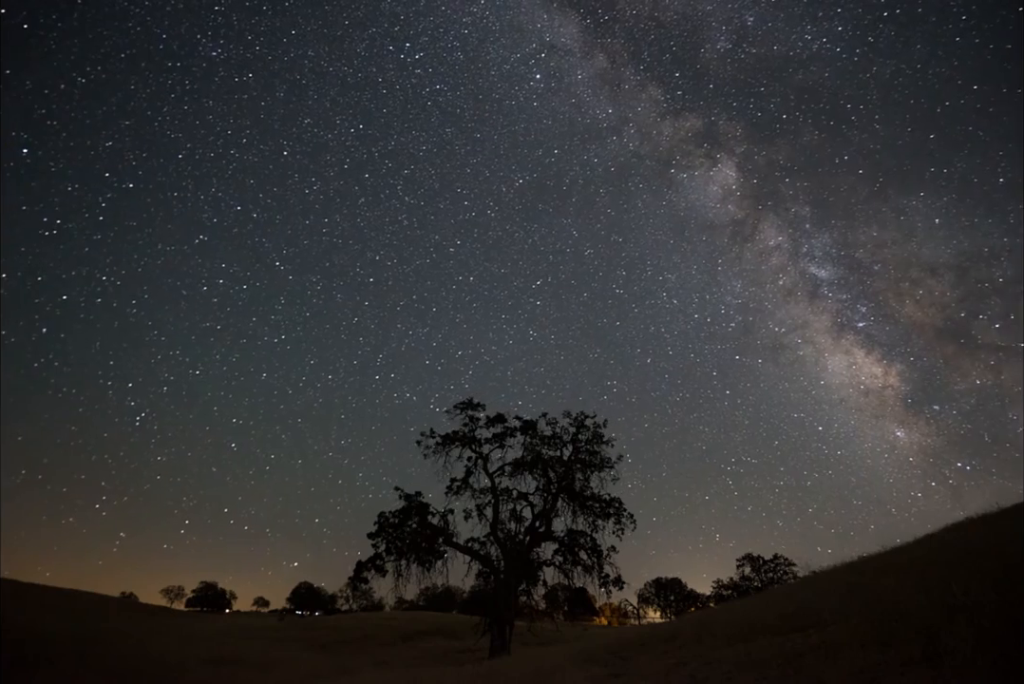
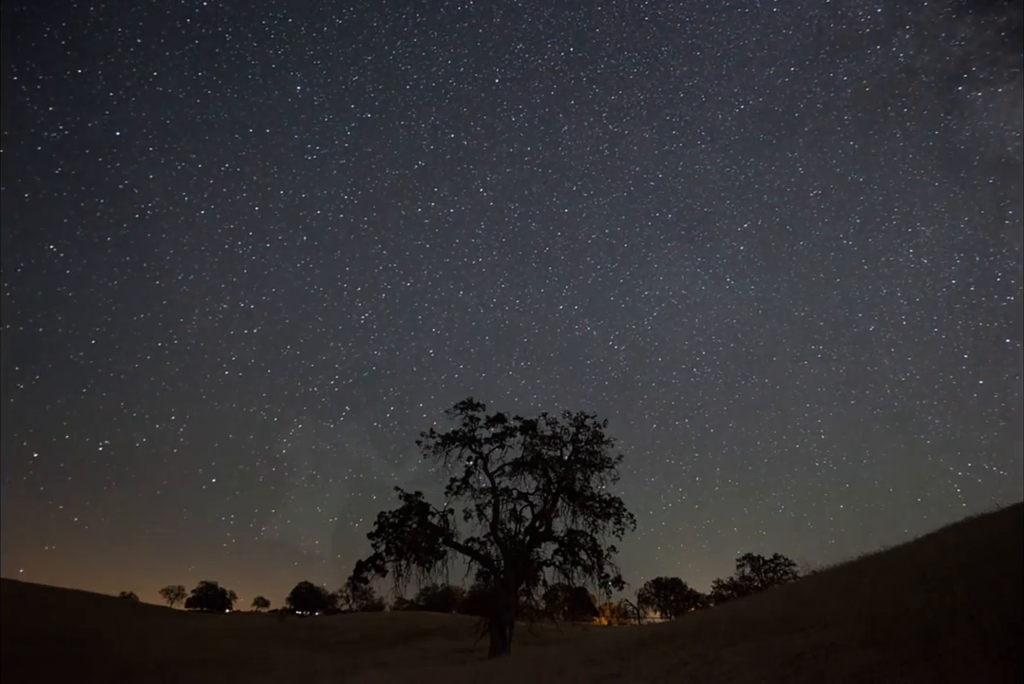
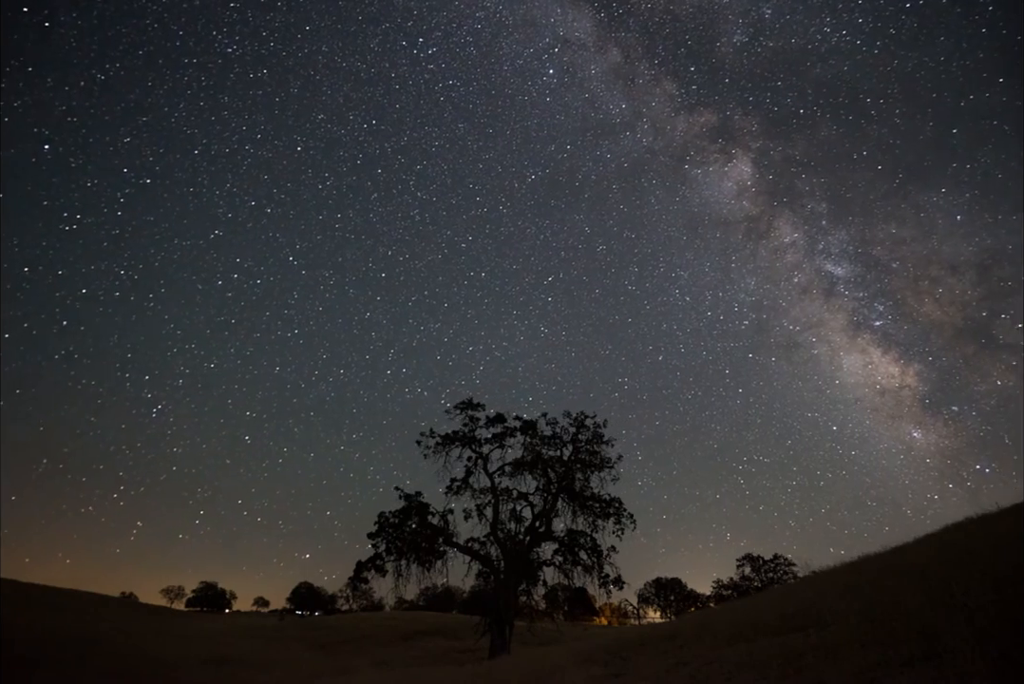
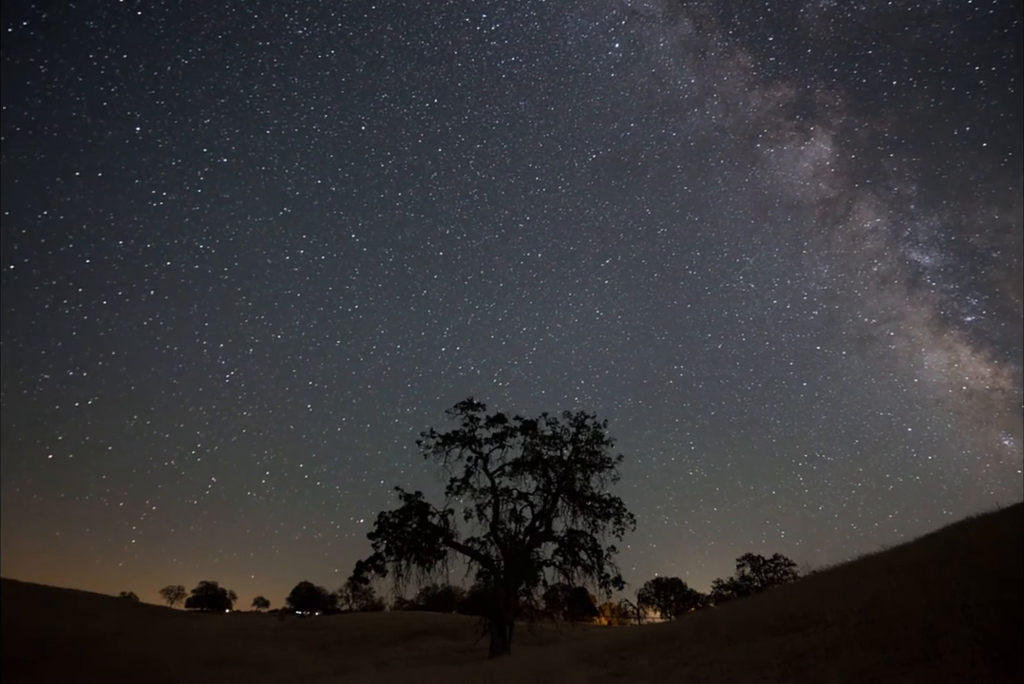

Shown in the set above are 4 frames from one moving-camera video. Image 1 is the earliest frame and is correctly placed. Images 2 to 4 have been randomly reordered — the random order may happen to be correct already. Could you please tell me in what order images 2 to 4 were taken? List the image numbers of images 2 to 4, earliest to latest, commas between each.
3, 4, 2
